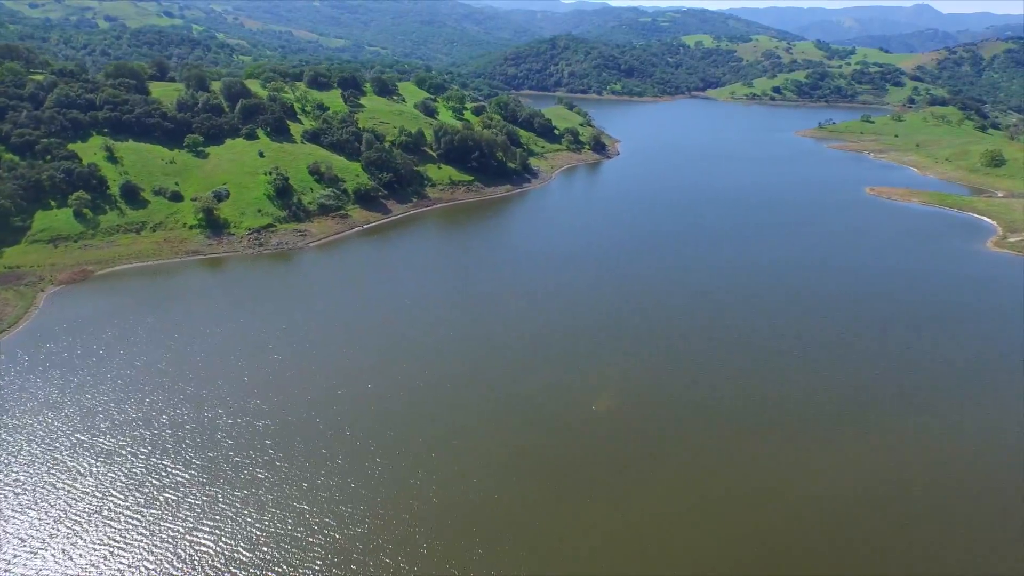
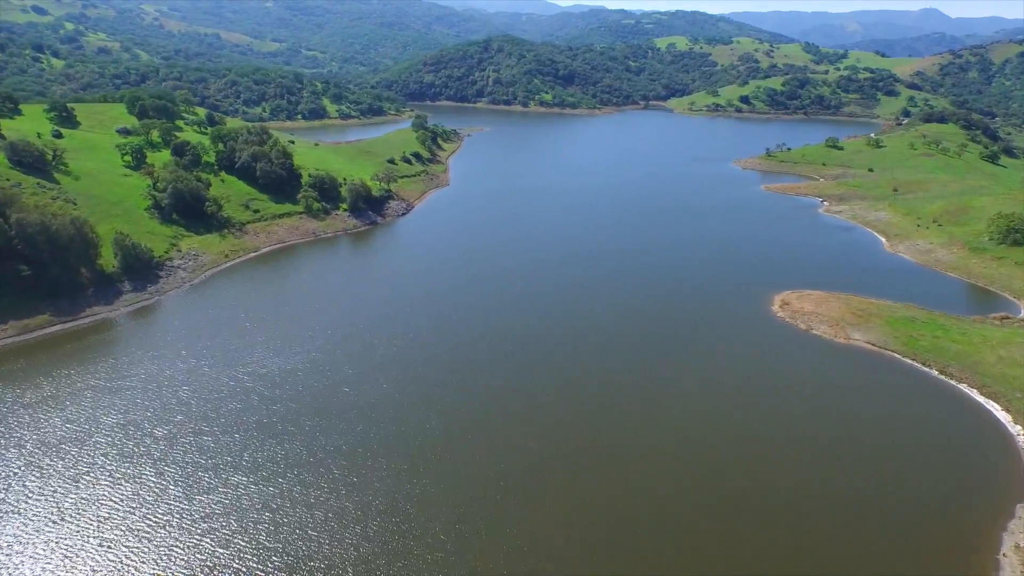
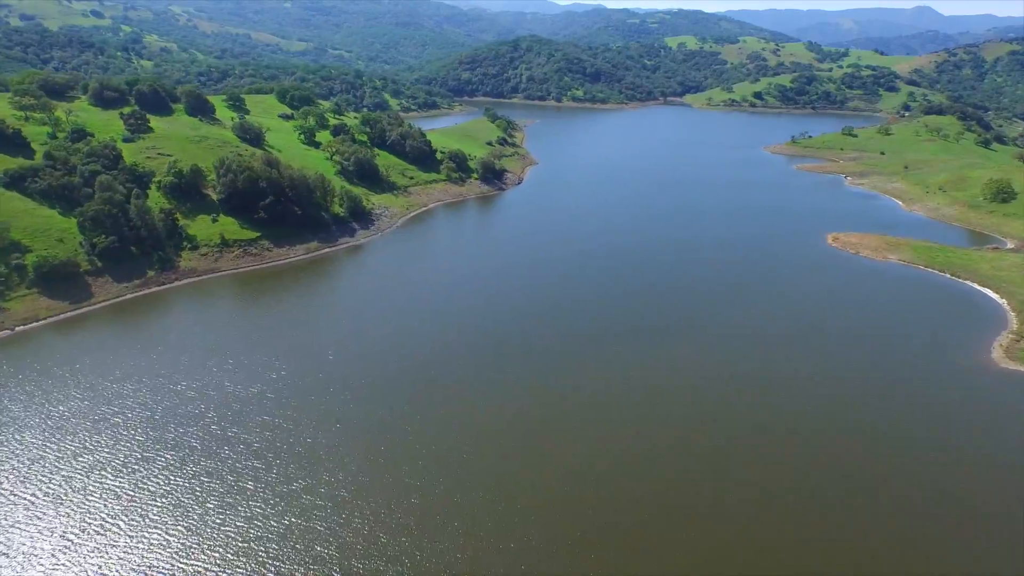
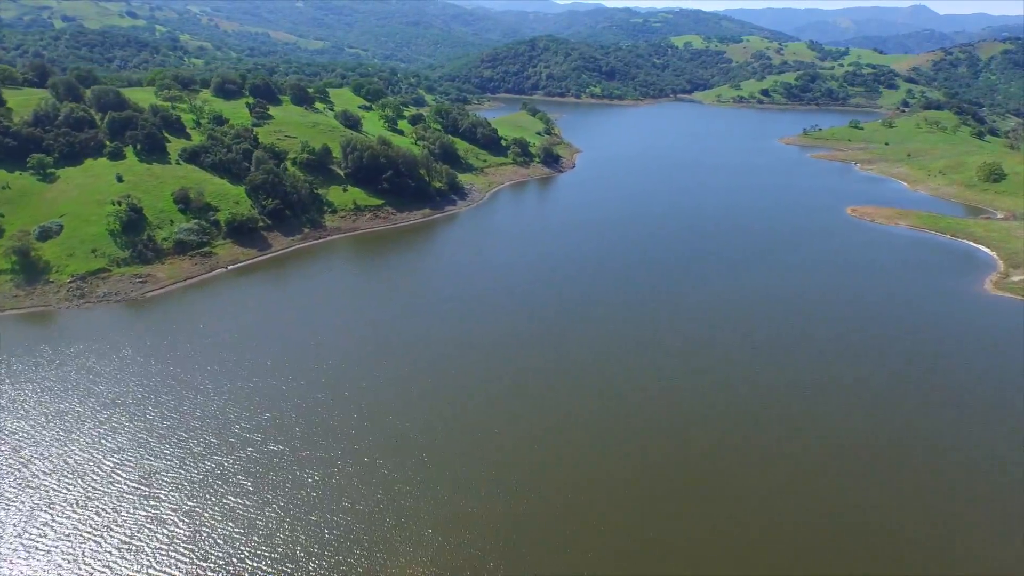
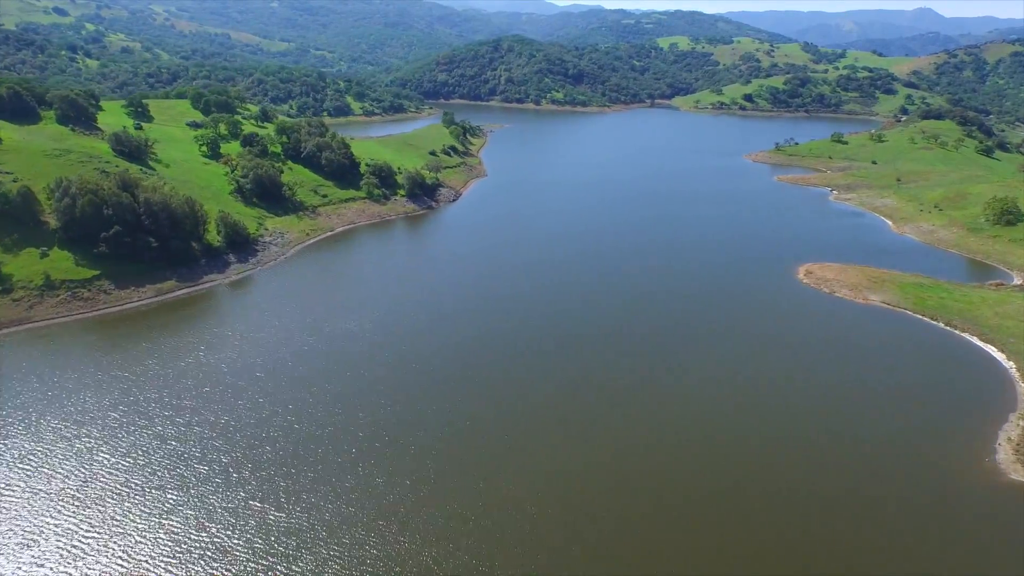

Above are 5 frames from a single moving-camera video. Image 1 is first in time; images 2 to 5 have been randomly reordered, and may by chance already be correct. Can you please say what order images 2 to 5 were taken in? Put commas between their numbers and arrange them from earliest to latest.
4, 3, 5, 2
